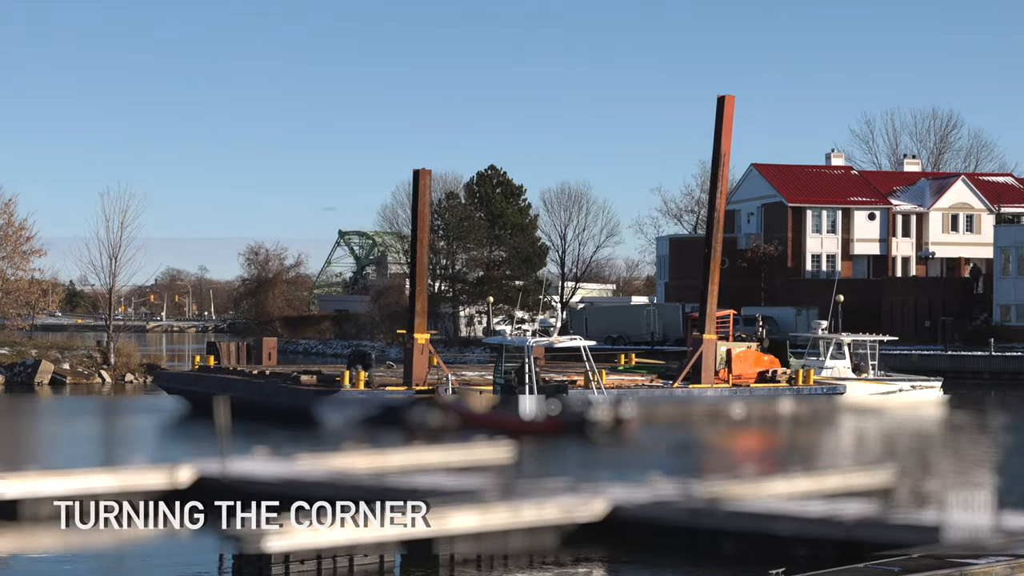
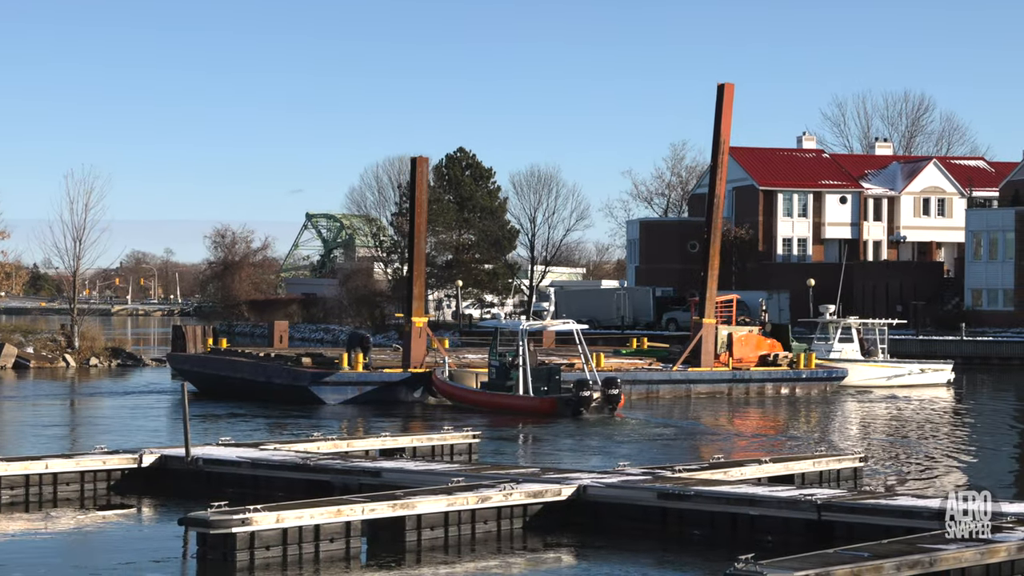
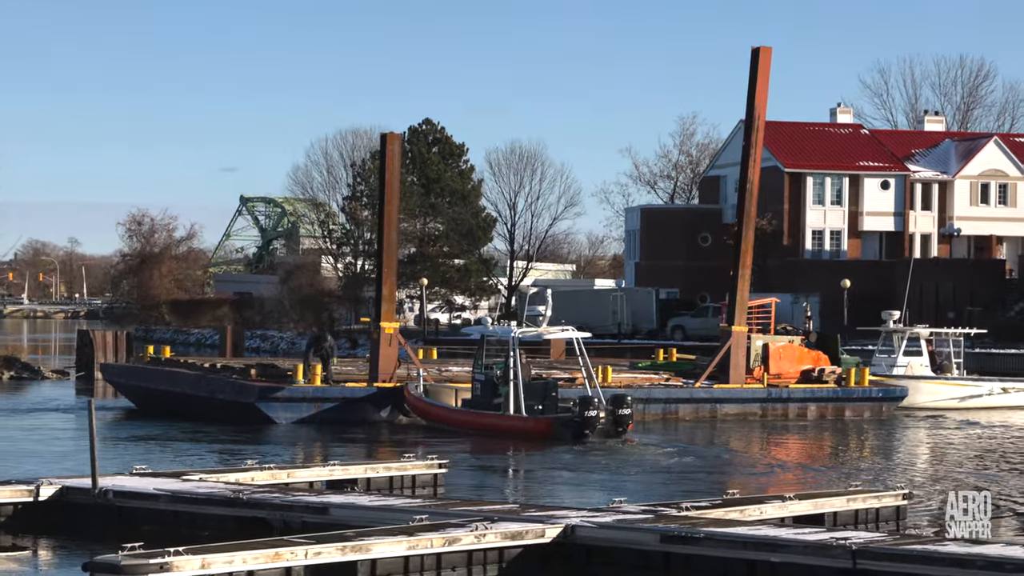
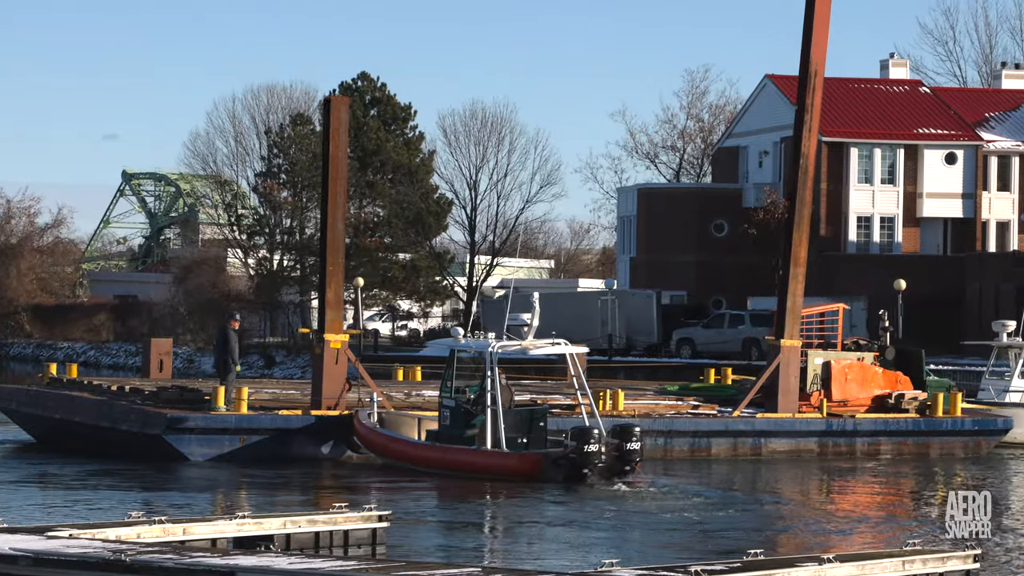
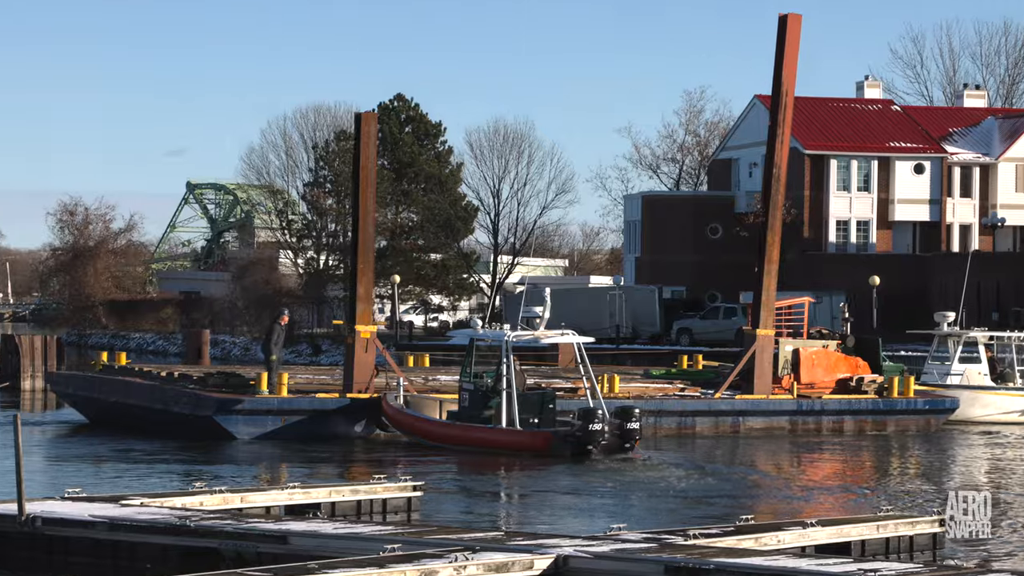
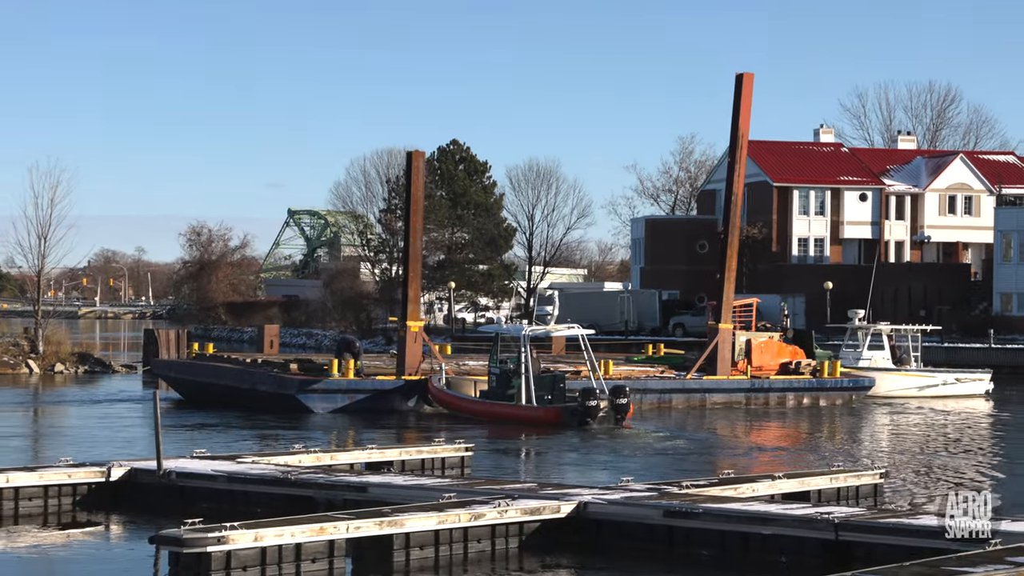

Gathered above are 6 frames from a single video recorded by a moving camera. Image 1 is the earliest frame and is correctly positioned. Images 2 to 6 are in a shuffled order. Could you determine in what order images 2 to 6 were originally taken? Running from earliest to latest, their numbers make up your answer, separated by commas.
2, 6, 3, 5, 4
